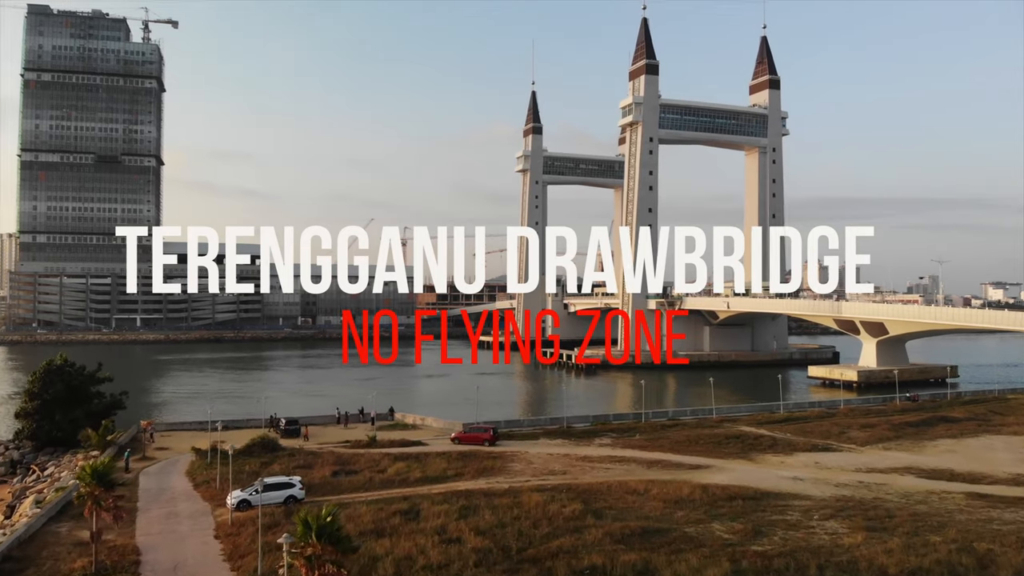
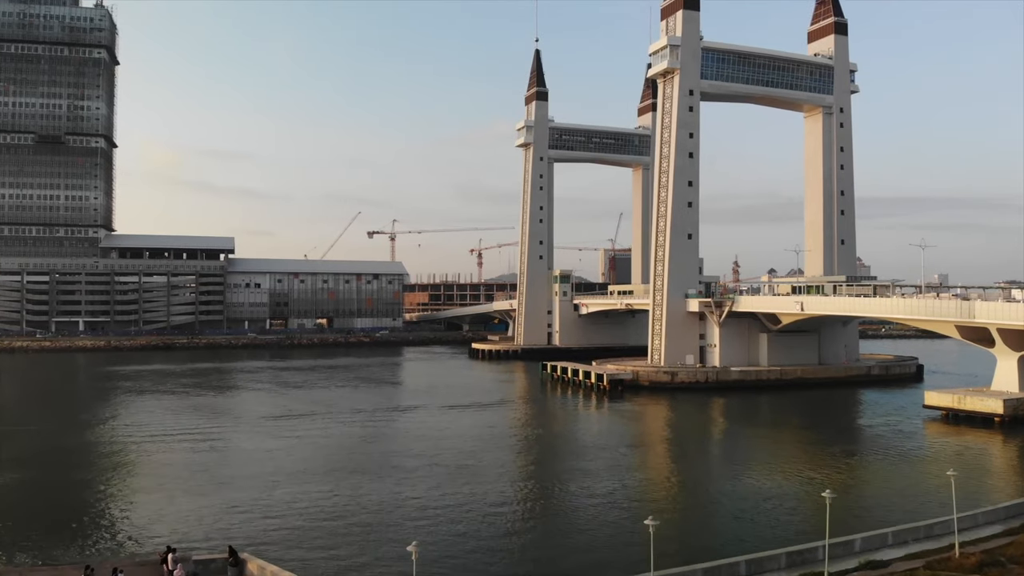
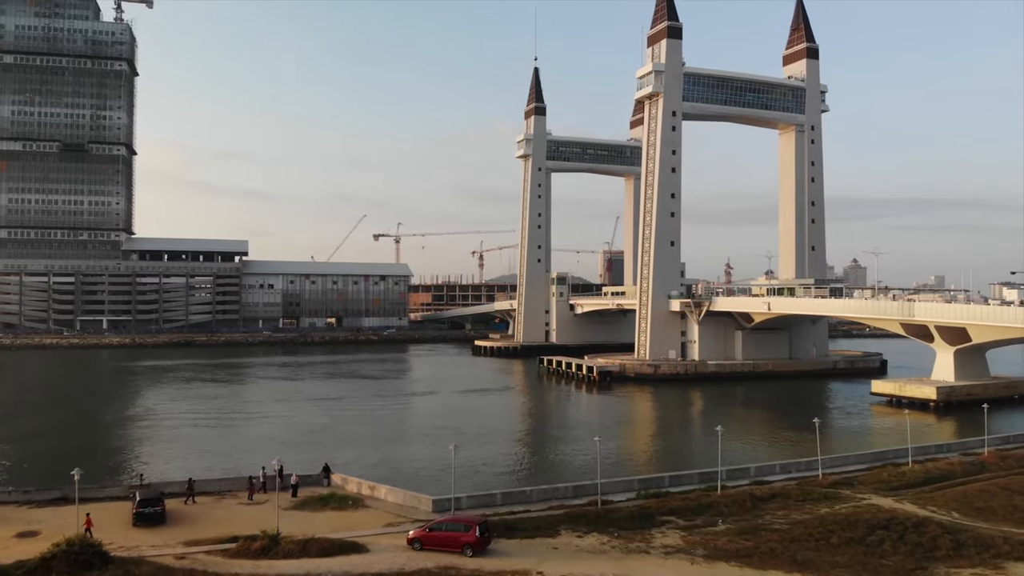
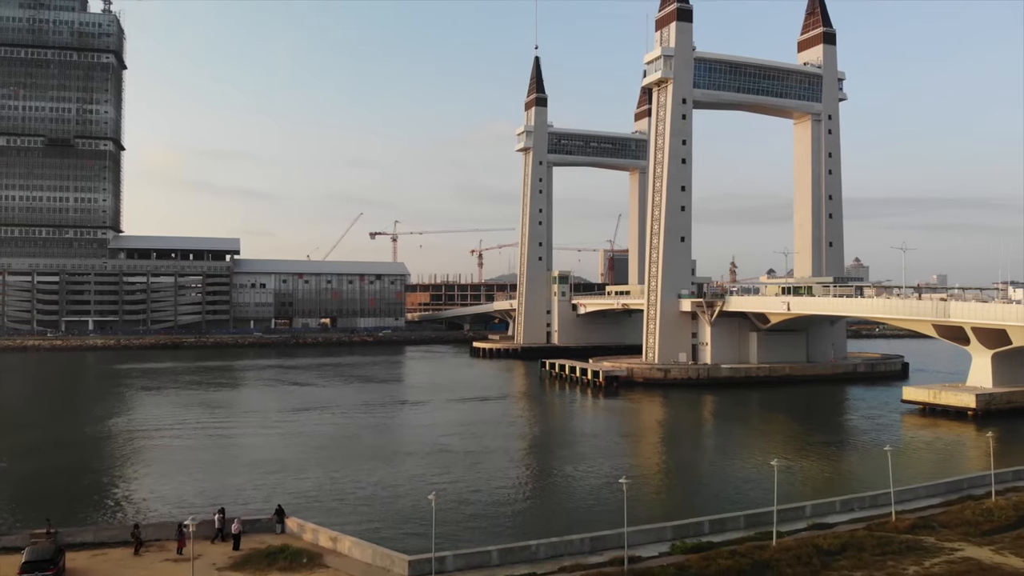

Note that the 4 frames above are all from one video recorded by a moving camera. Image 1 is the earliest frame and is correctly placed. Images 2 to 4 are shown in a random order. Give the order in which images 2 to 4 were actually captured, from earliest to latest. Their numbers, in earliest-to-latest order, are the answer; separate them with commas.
3, 4, 2
